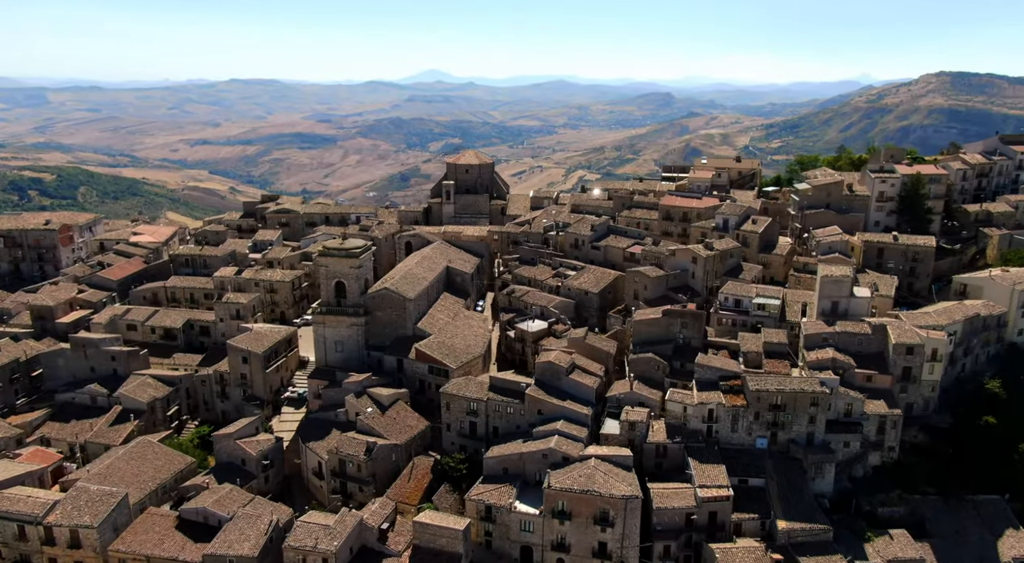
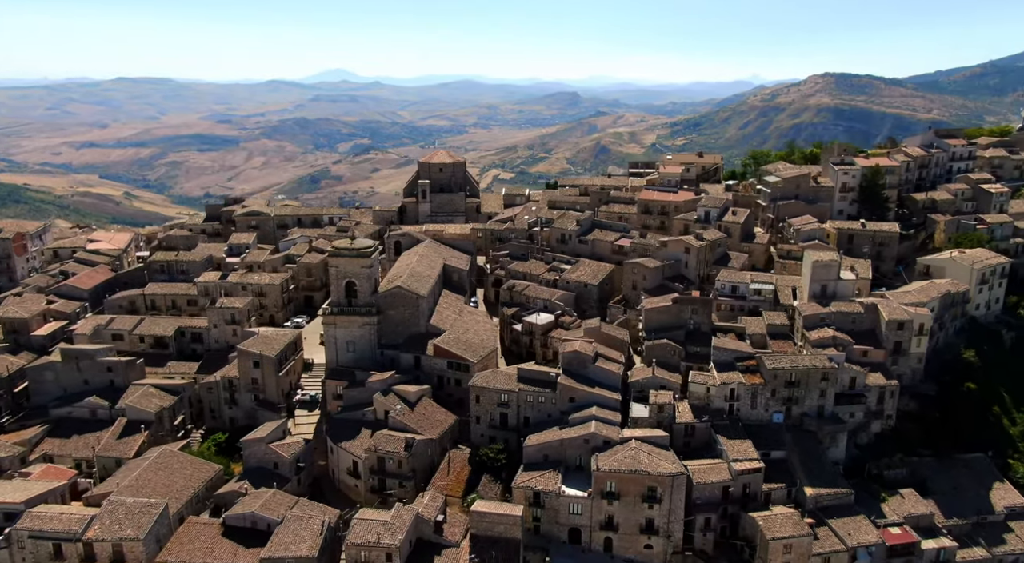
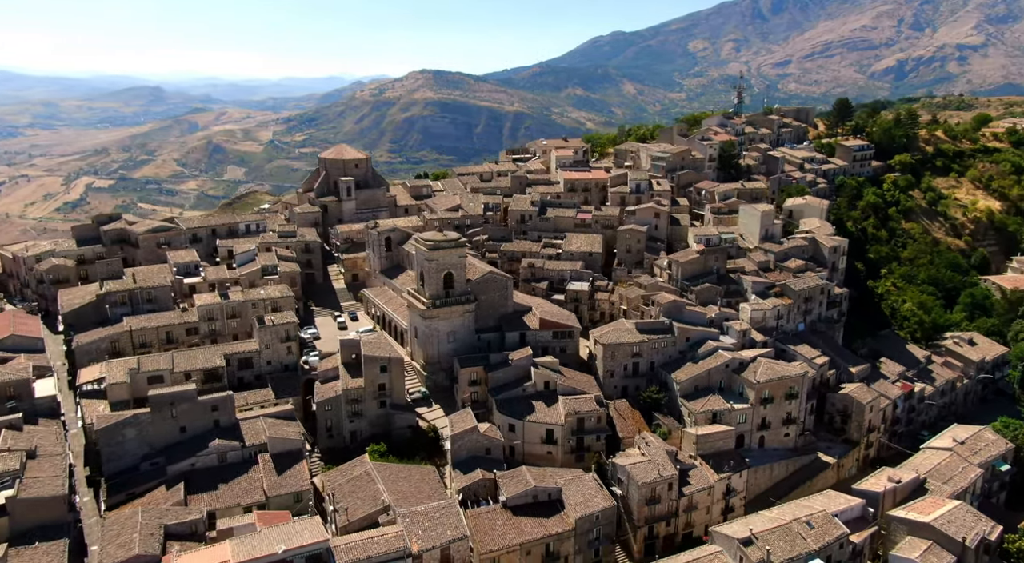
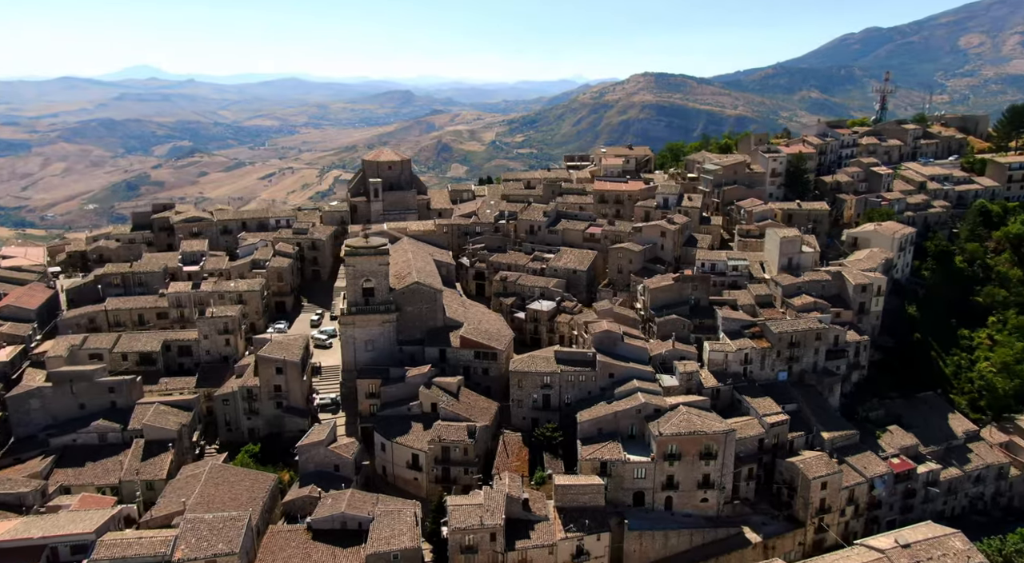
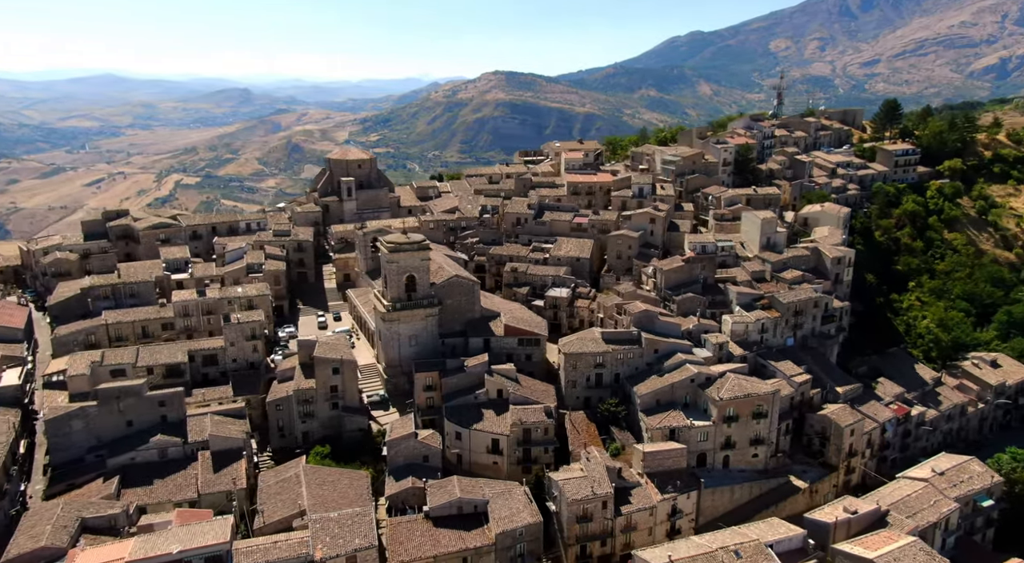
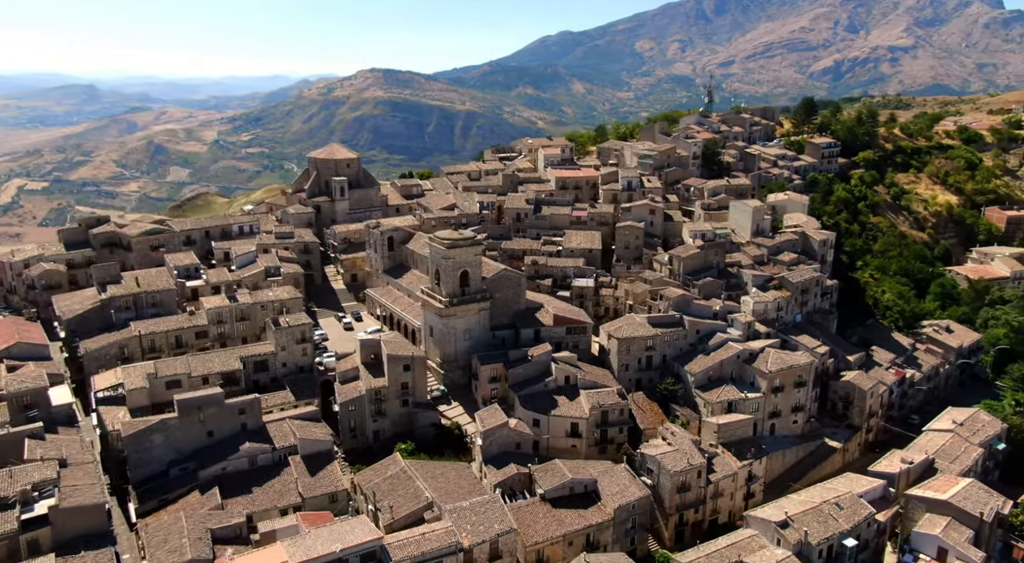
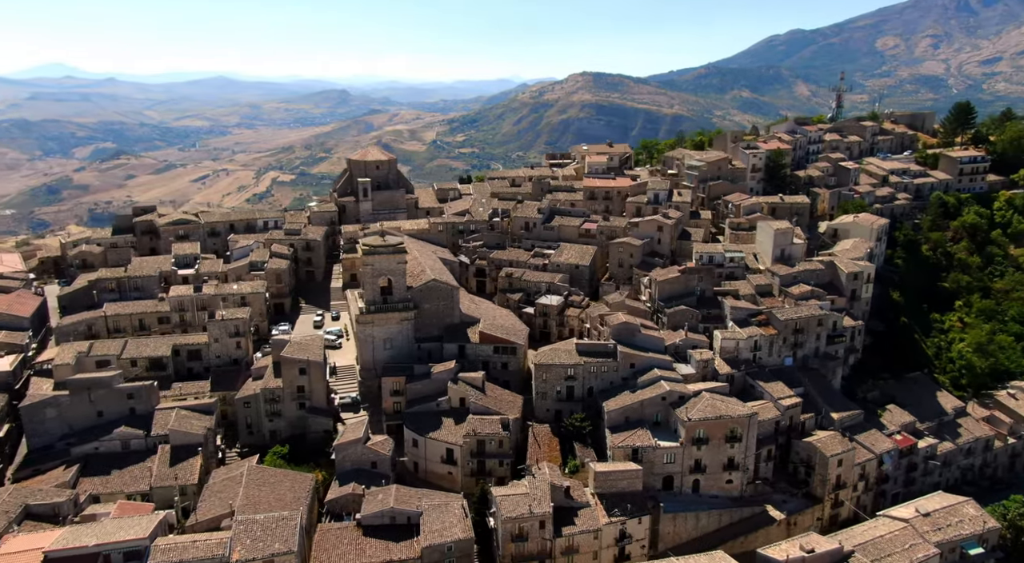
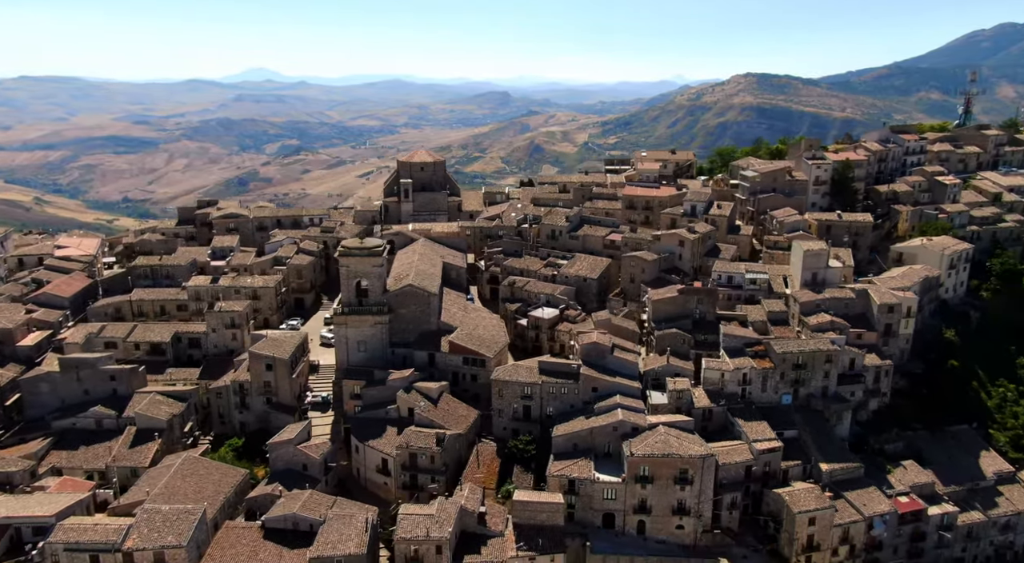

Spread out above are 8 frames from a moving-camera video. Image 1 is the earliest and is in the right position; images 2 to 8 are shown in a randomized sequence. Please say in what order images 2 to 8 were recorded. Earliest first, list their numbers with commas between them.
2, 8, 4, 7, 5, 3, 6
